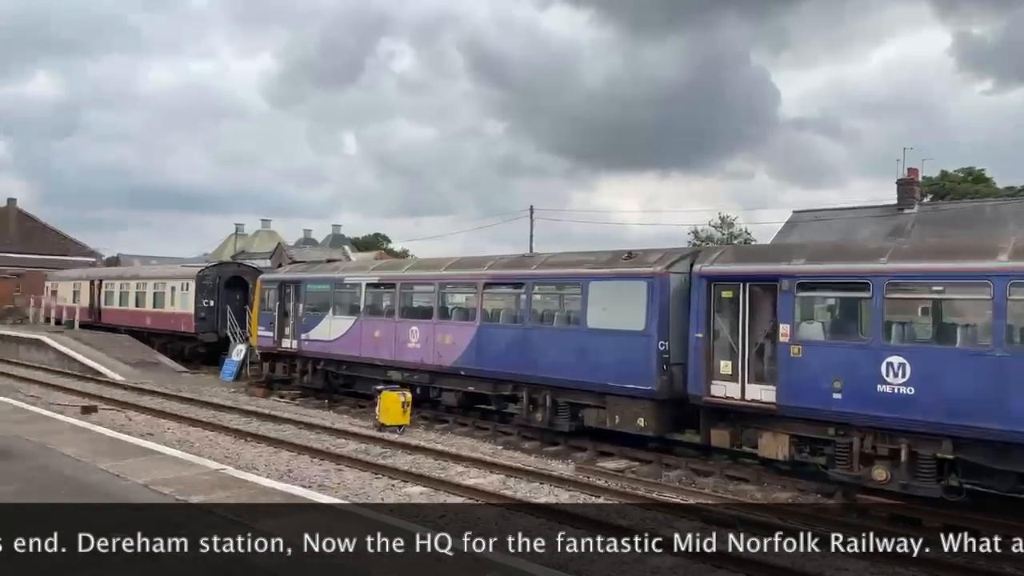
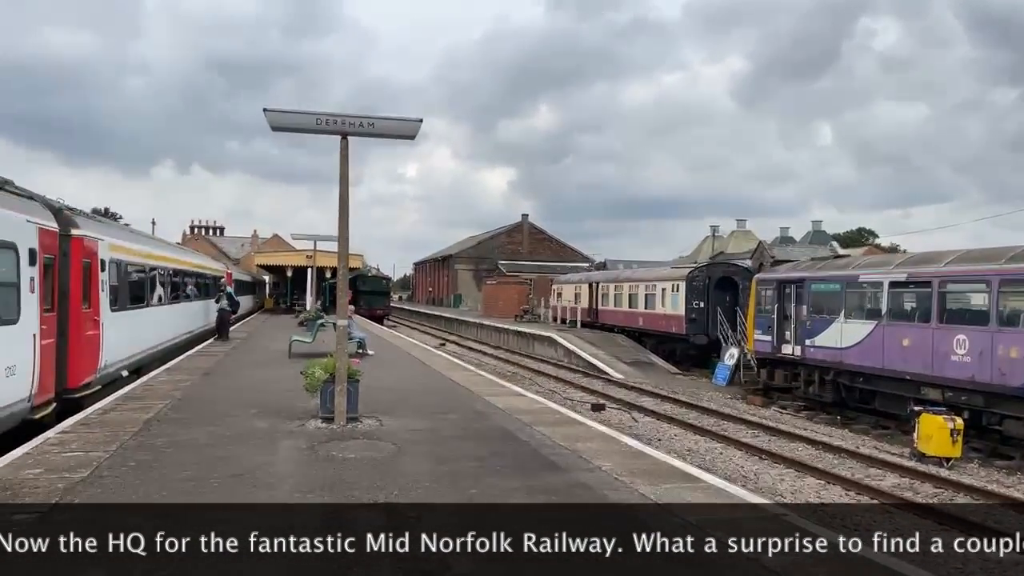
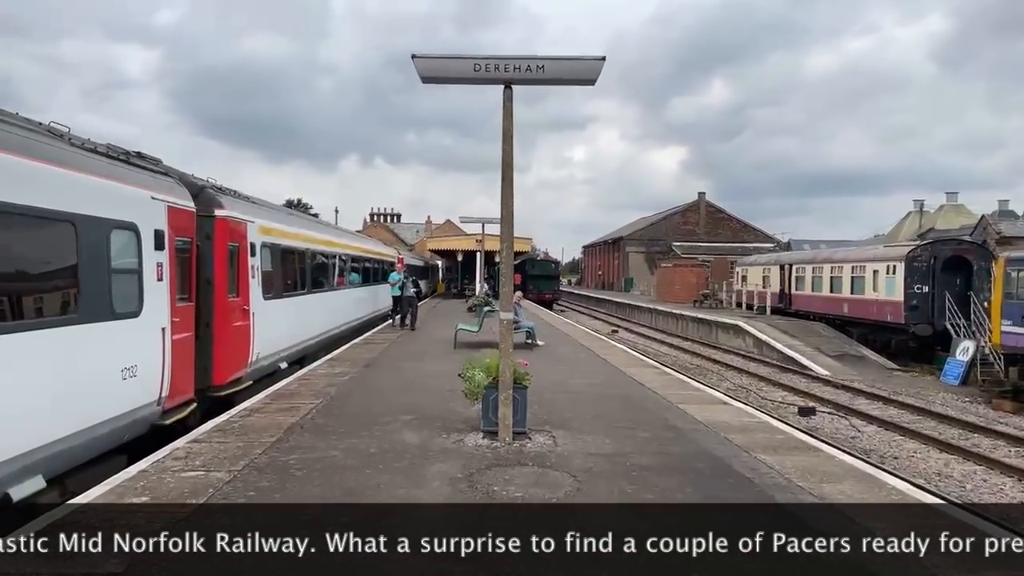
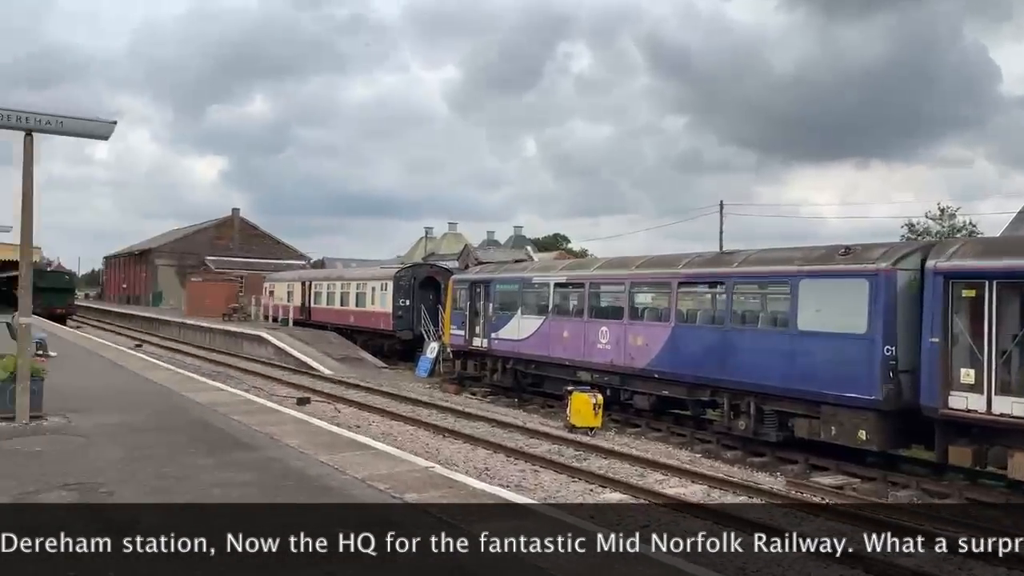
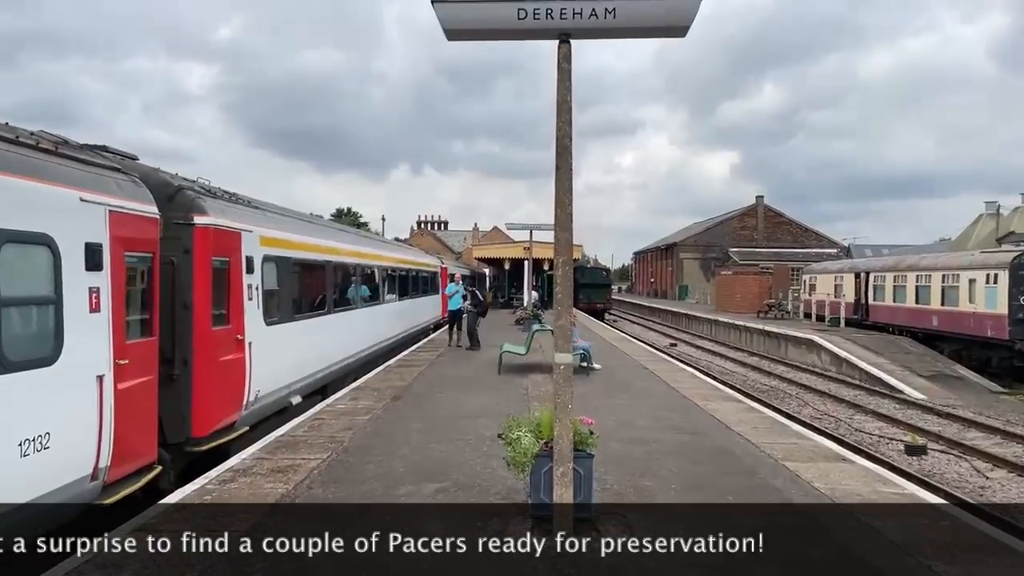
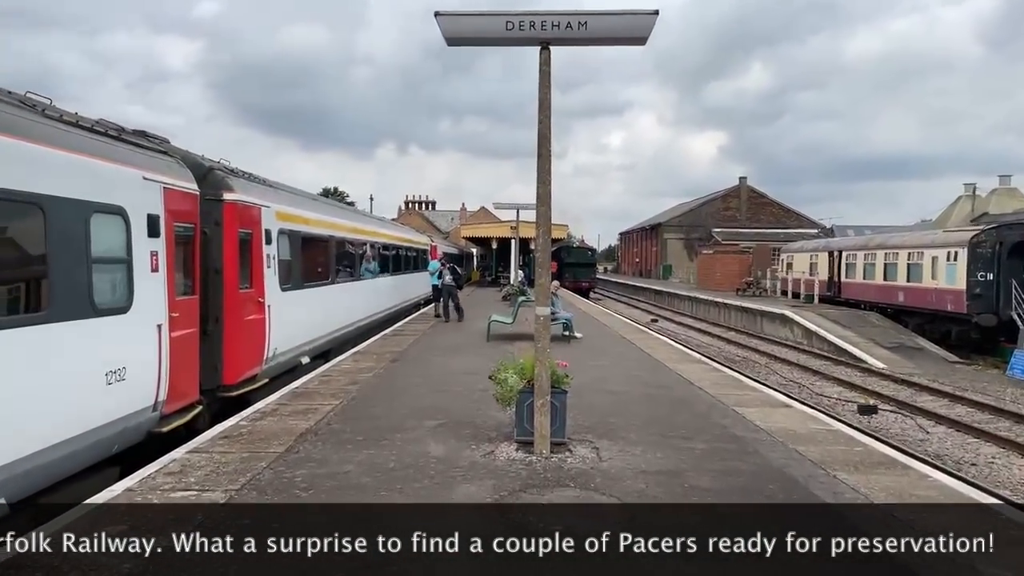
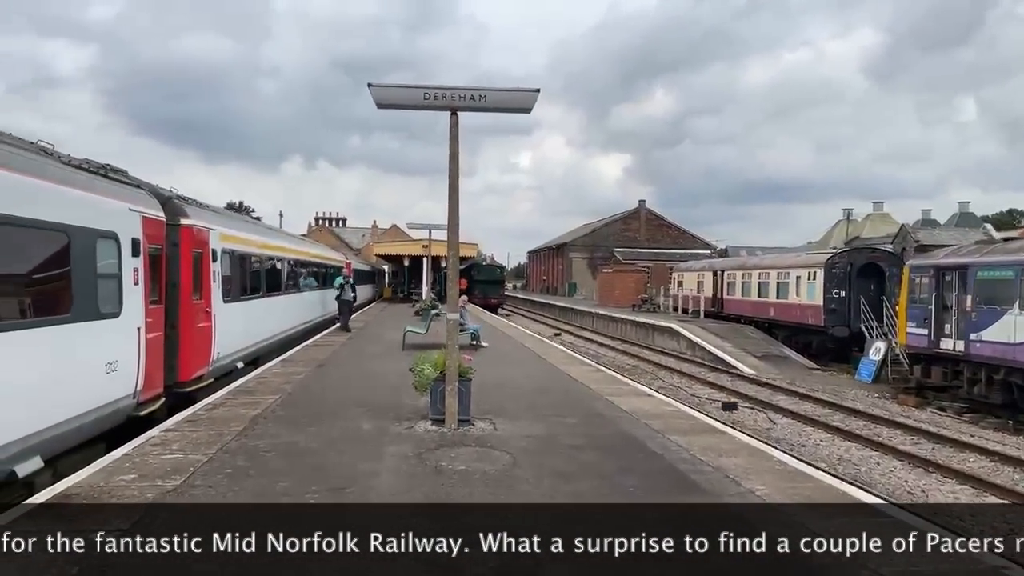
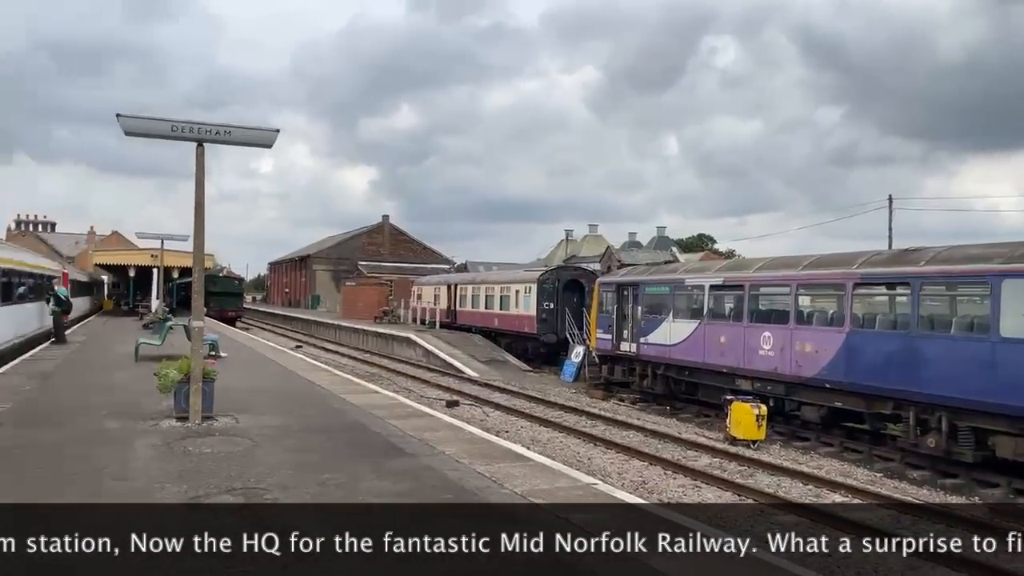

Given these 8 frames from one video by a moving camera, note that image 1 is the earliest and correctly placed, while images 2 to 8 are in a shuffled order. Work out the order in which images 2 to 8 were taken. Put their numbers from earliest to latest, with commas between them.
4, 8, 2, 7, 3, 6, 5
